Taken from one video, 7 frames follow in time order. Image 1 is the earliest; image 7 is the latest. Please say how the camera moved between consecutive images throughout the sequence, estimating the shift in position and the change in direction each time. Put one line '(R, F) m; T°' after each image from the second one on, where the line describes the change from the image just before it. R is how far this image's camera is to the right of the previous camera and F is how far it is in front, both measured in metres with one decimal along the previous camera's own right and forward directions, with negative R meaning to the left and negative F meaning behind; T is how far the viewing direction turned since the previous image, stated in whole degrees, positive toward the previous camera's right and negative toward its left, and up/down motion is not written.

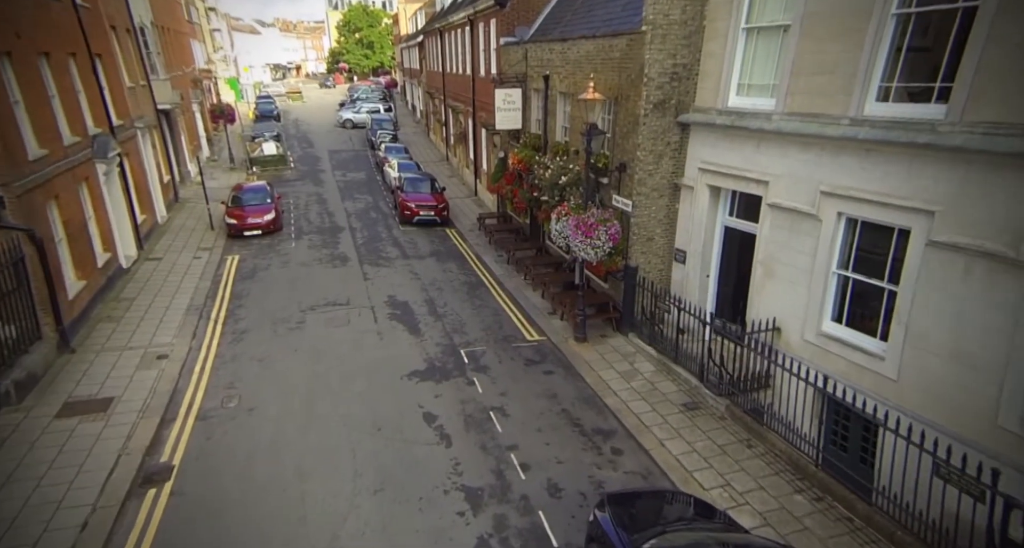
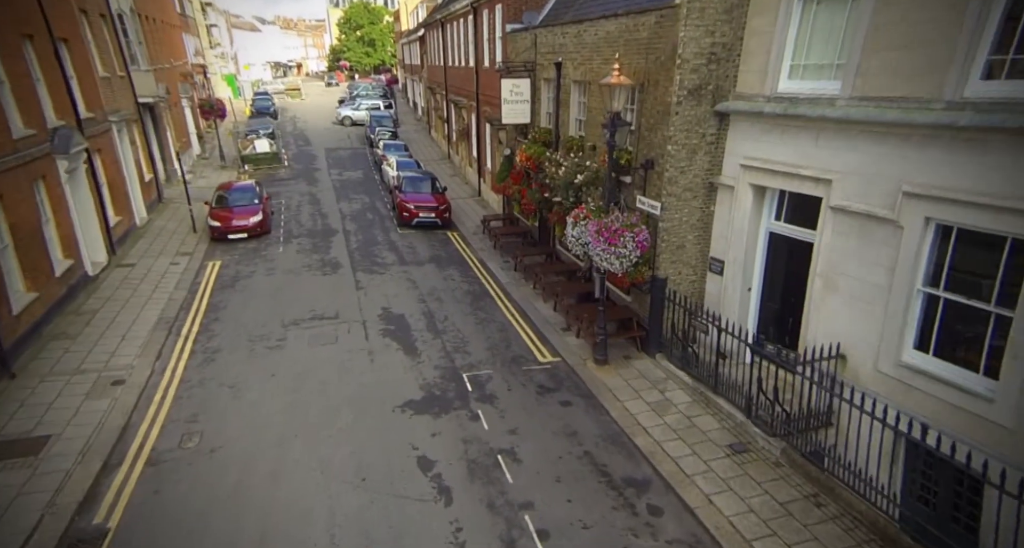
(-0.1, +1.7) m; 0°
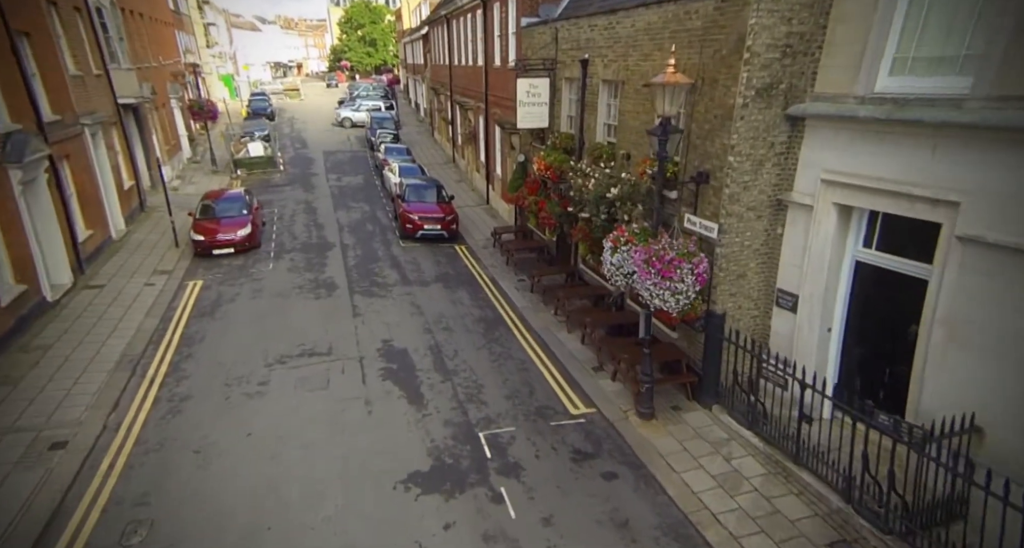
(-0.4, +1.9) m; 0°
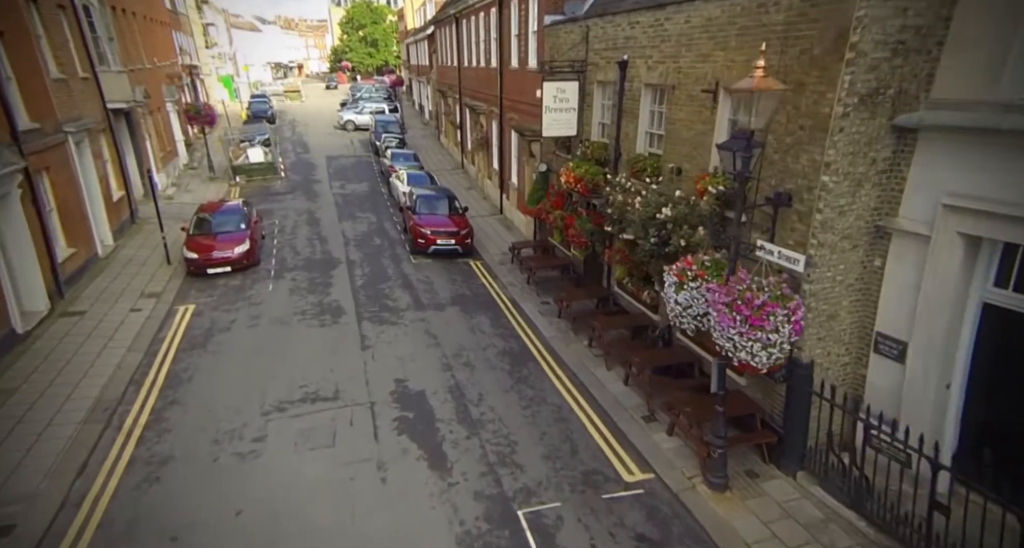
(-0.6, +1.6) m; 0°
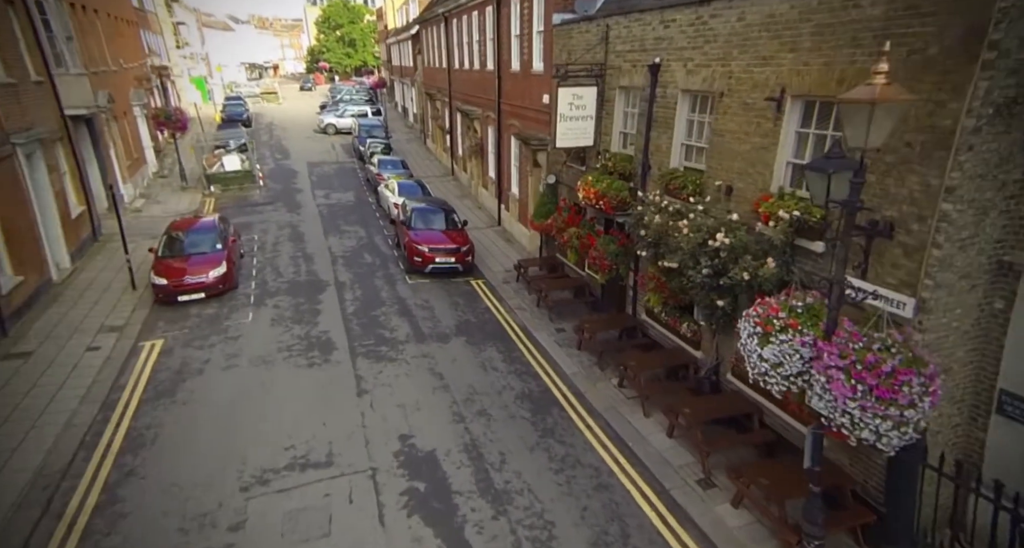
(-0.7, +1.6) m; +2°
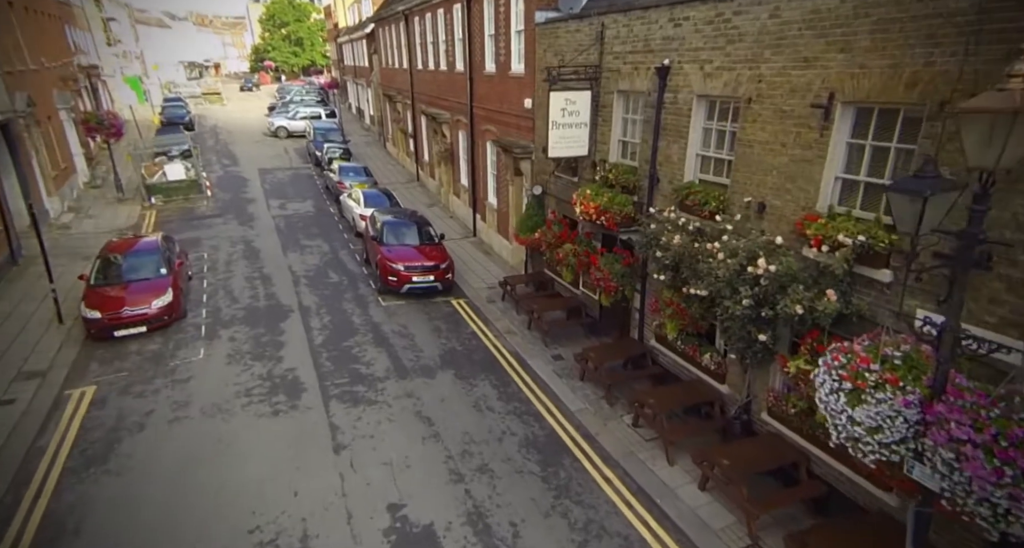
(-0.7, +1.4) m; +4°
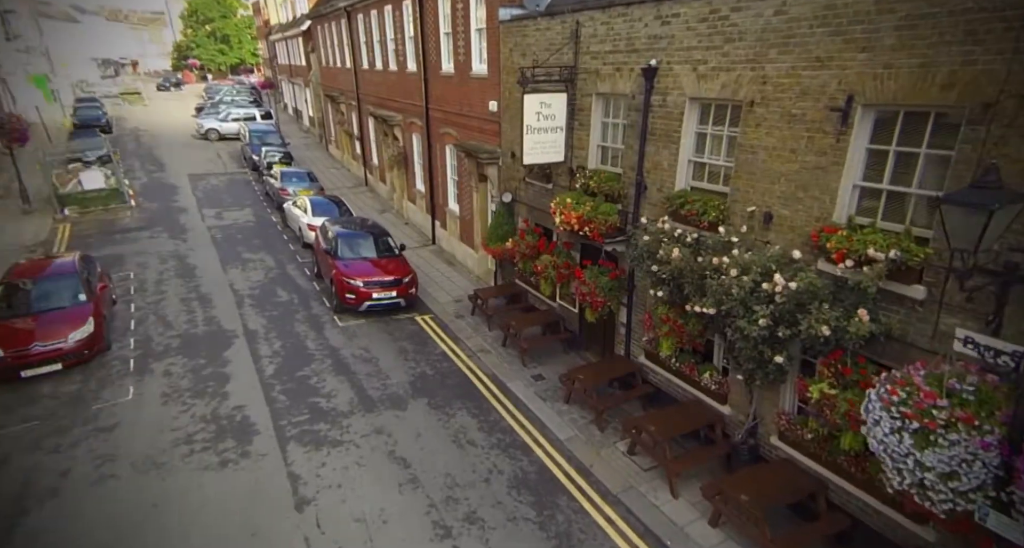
(-0.6, +0.9) m; +5°
